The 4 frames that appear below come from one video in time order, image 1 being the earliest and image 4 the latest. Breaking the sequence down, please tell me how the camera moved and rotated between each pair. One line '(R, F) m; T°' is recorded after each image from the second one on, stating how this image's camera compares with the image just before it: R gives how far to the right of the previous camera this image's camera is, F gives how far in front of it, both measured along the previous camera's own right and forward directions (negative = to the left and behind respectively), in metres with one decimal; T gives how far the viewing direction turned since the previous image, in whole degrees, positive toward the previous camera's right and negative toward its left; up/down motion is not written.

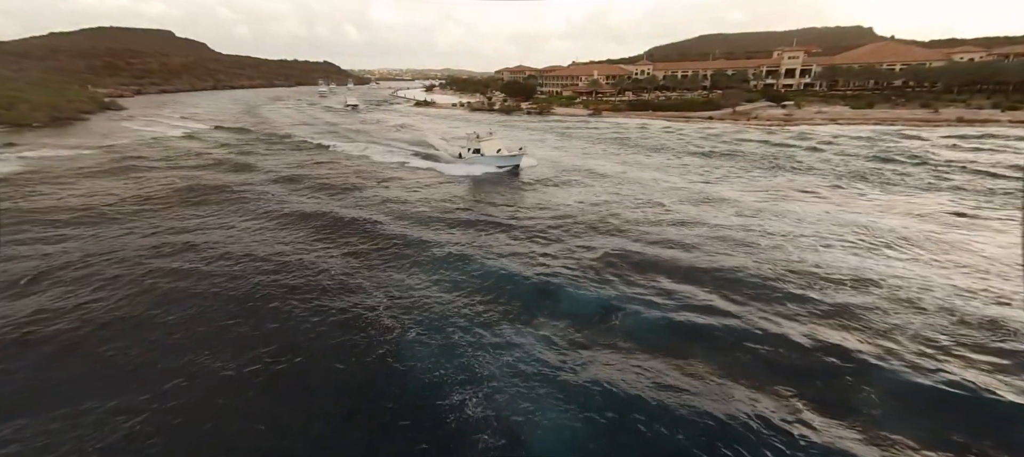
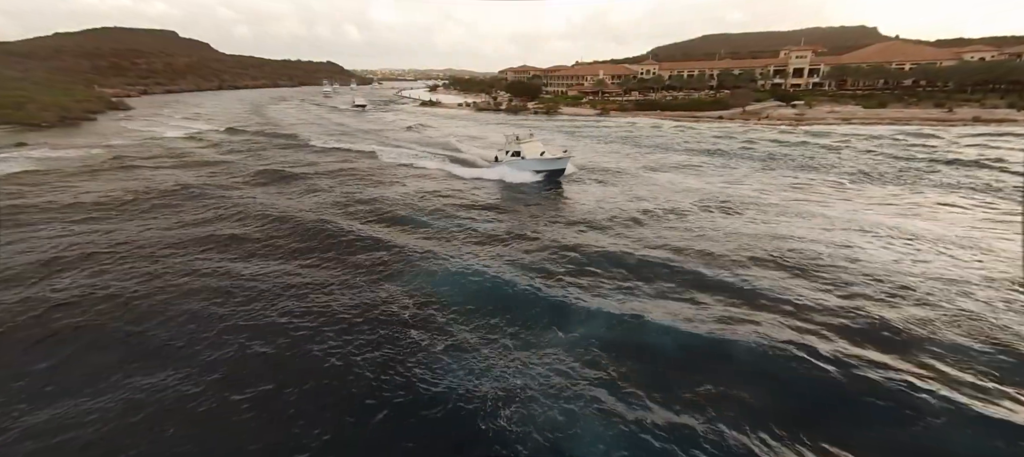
(-0.8, +0.2) m; 0°
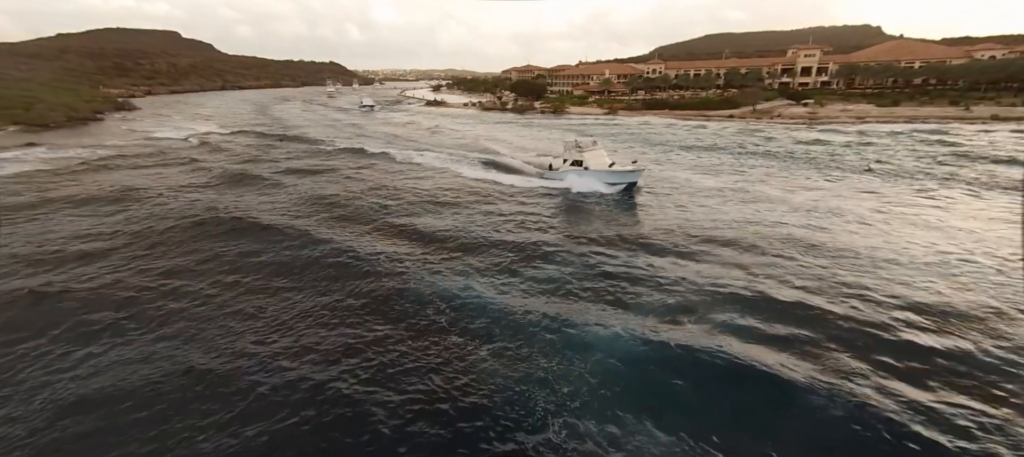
(-0.8, +0.3) m; 0°
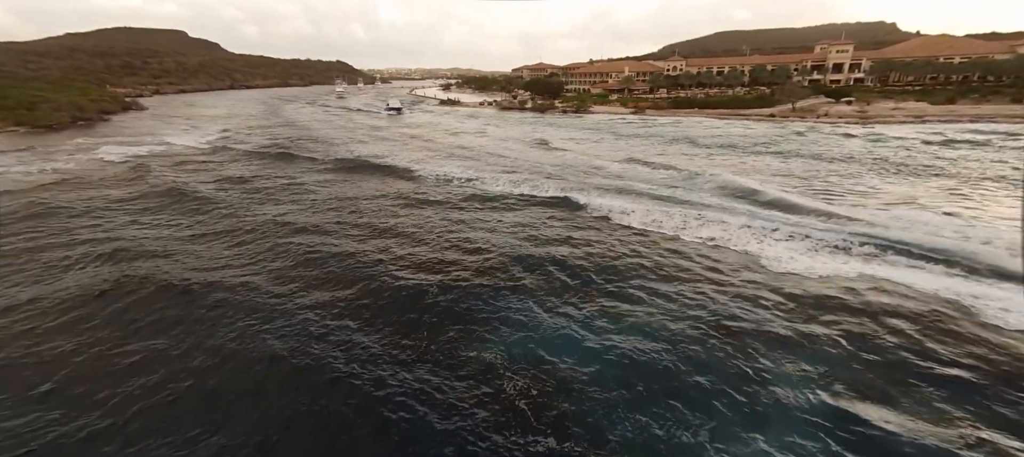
(-2.3, +2.4) m; -1°
